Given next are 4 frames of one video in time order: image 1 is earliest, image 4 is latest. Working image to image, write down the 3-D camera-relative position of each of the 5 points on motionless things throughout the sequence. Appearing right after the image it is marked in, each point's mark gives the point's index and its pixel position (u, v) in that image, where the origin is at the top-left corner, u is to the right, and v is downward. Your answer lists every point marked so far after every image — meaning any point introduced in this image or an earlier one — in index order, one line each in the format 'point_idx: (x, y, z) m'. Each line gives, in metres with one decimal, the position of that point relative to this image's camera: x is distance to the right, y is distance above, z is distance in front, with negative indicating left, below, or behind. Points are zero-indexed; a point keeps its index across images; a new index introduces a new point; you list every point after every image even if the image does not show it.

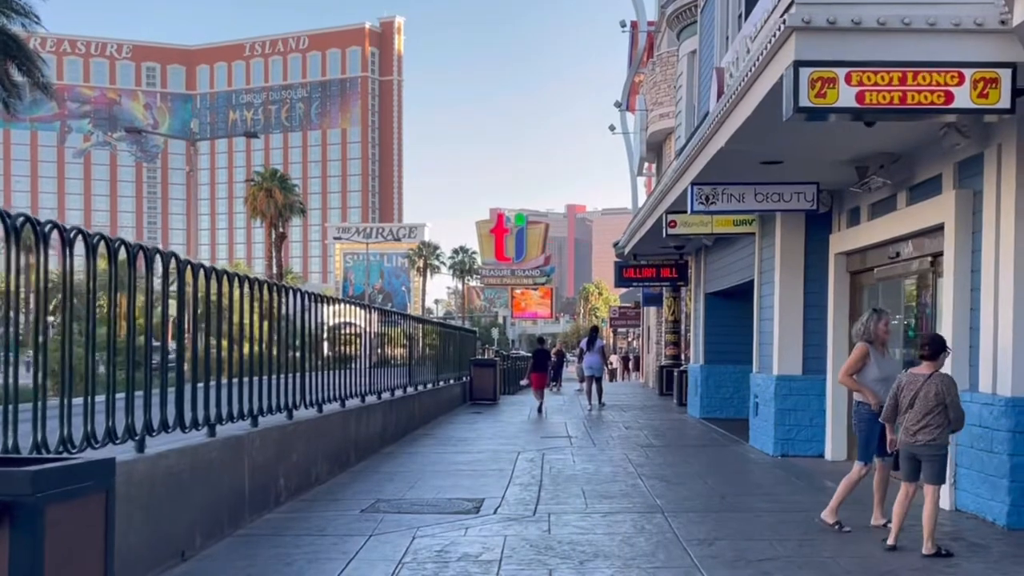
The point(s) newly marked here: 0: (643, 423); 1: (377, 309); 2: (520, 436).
0: (+2.4, -2.5, +17.7) m
1: (-2.0, -0.4, +14.8) m
2: (+0.1, -2.4, +15.2) m
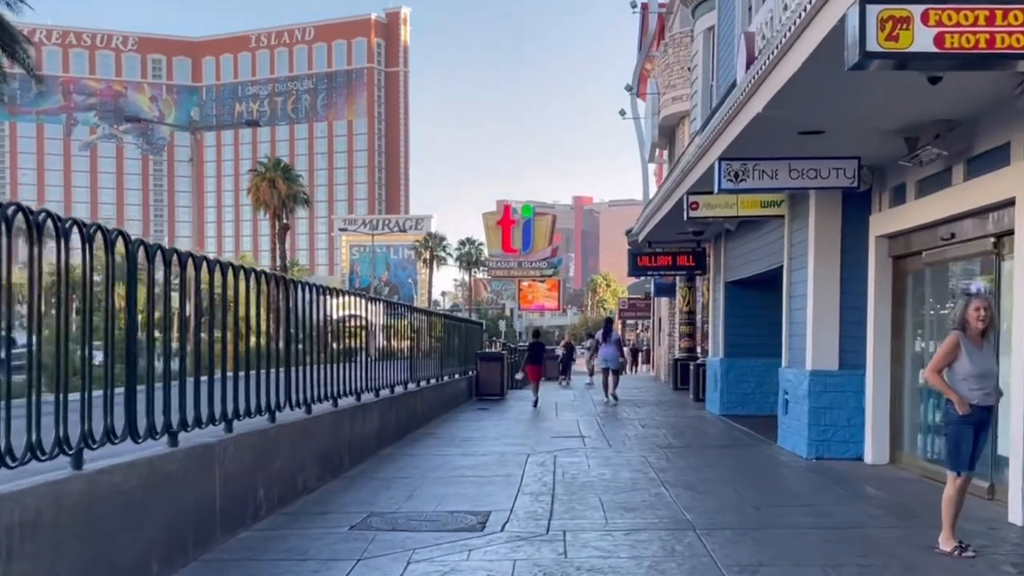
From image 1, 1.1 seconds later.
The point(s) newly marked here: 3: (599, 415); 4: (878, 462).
0: (+2.6, -2.3, +16.7) m
1: (-1.9, -0.2, +13.8) m
2: (+0.3, -2.2, +14.2) m
3: (+1.6, -2.3, +17.4) m
4: (+4.1, -2.0, +10.9) m
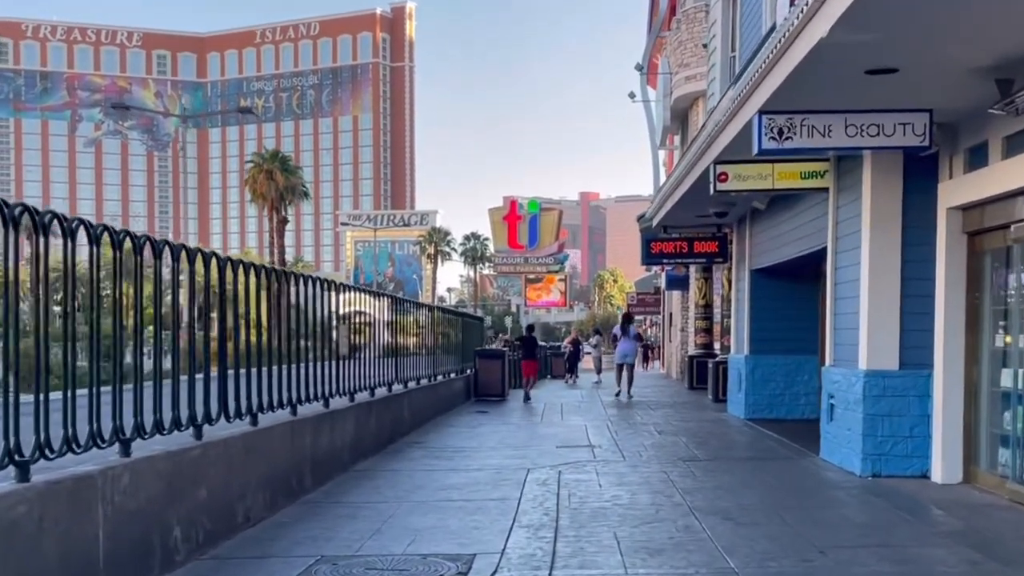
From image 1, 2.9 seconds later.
0: (+2.6, -2.1, +14.8) m
1: (-1.9, 0.0, +12.0) m
2: (+0.2, -2.0, +12.4) m
3: (+1.6, -2.1, +15.6) m
4: (+4.1, -1.8, +9.0) m
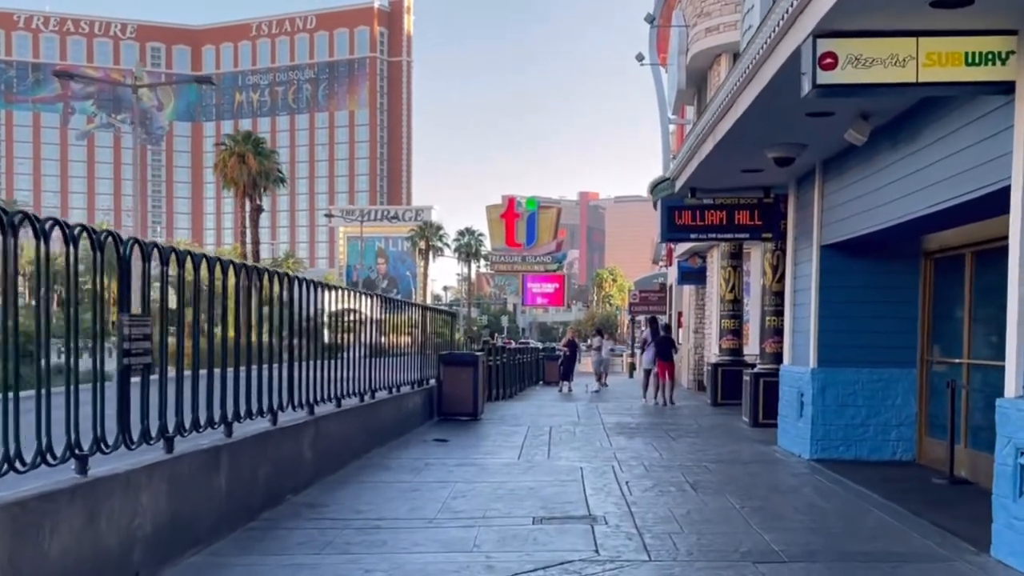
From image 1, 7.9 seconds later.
0: (+2.2, -1.9, +10.2) m
1: (-2.3, +0.2, +7.3) m
2: (-0.2, -1.8, +7.7) m
3: (+1.2, -1.9, +10.9) m
4: (+3.7, -1.6, +4.3) m
